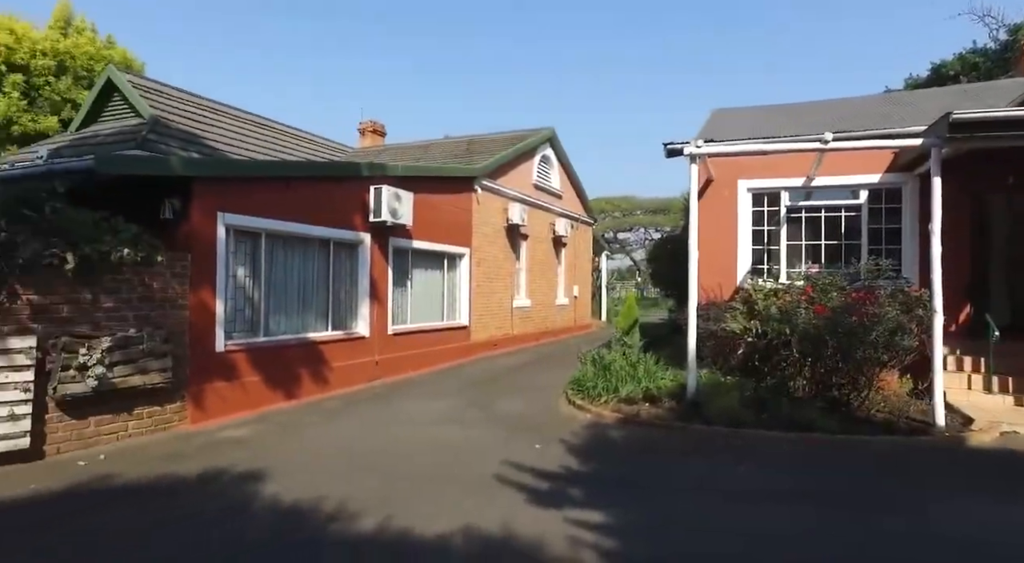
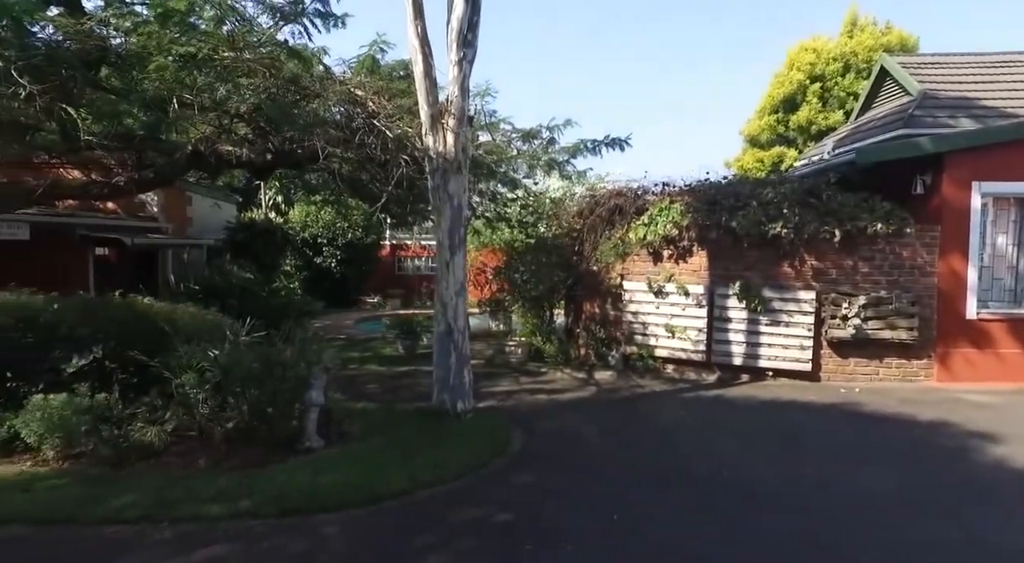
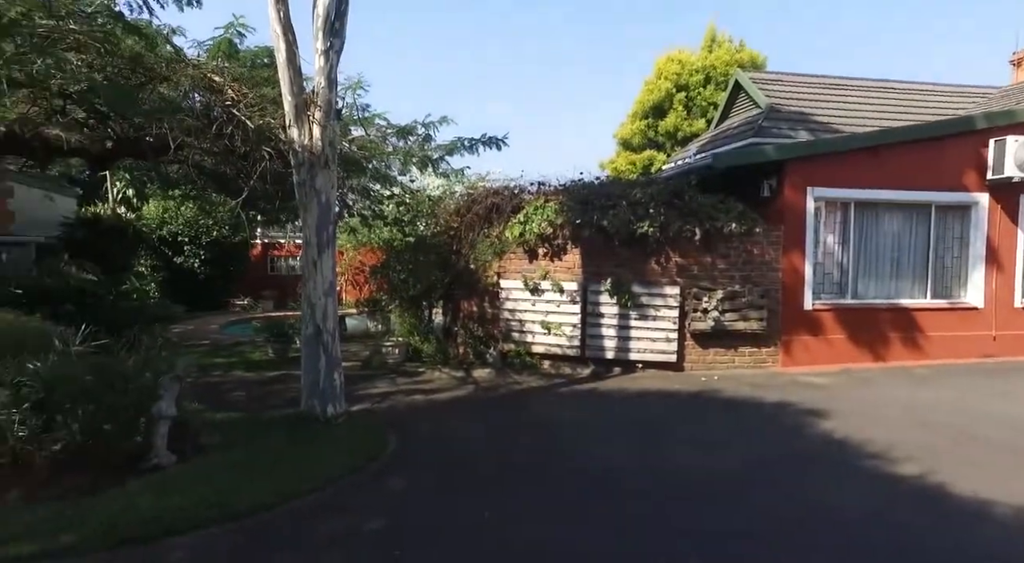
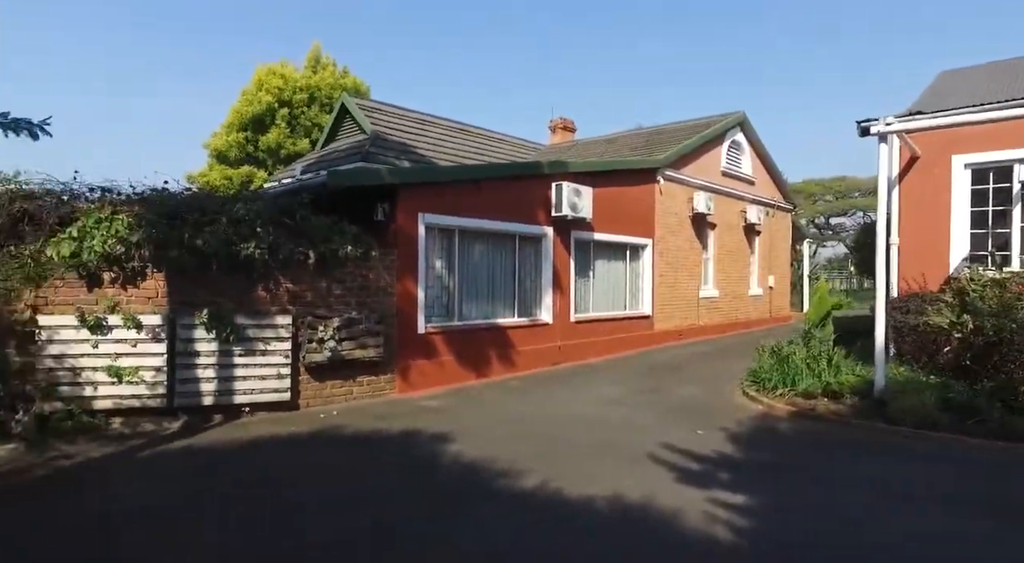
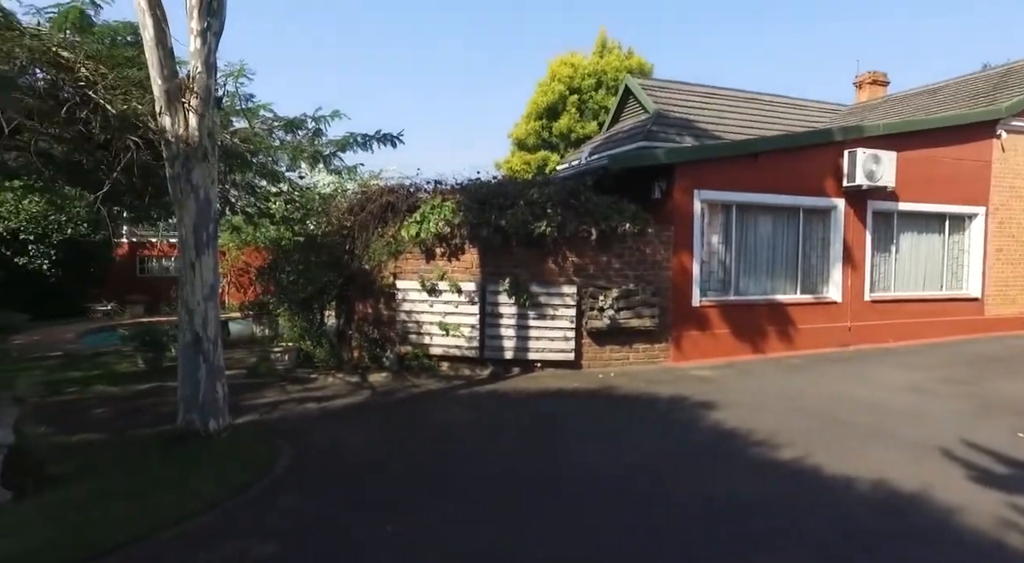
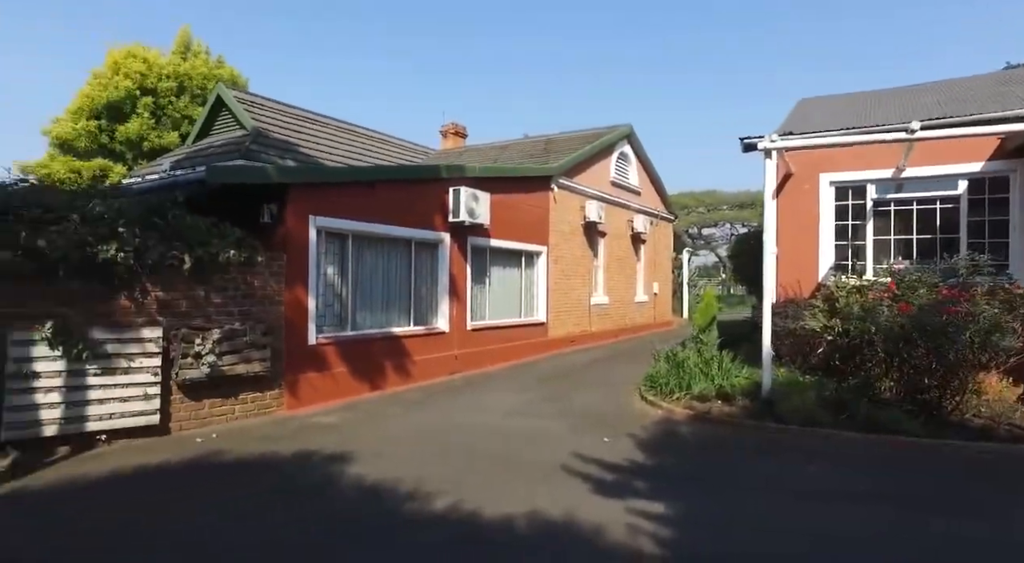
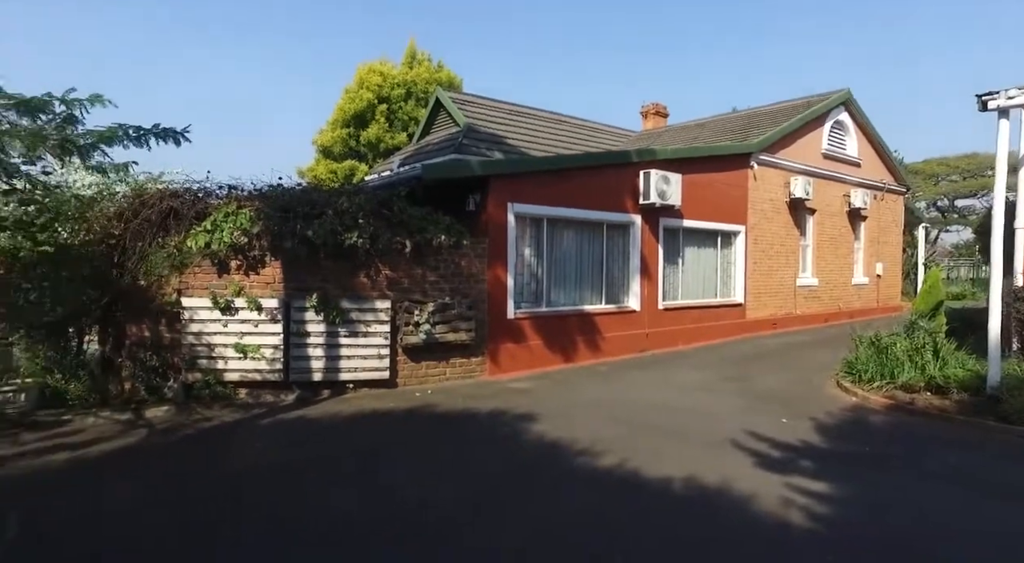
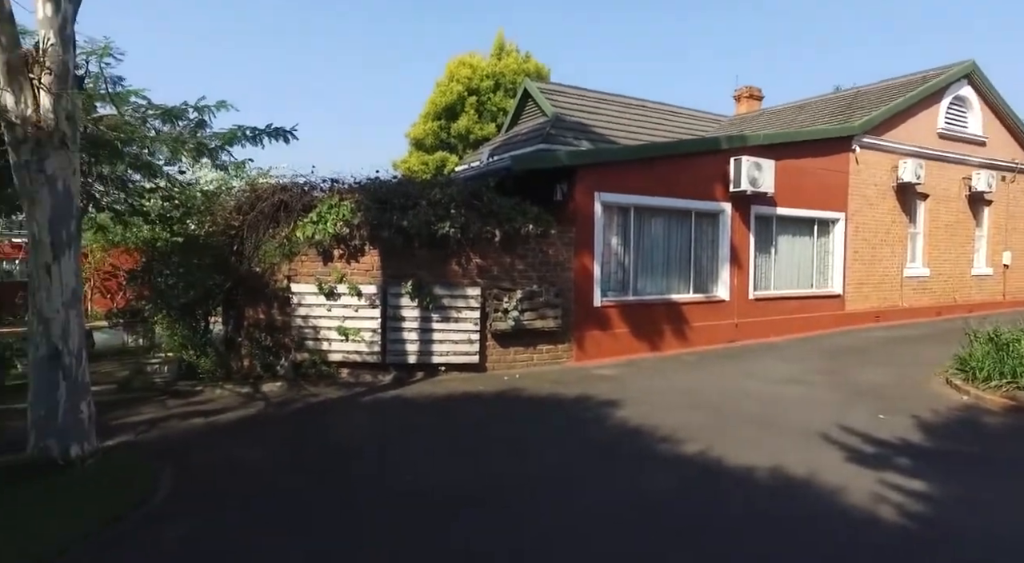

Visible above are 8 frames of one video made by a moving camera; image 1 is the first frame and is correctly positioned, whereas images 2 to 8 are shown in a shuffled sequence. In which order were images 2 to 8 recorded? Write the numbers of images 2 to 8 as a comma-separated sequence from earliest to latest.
6, 4, 7, 8, 5, 3, 2
